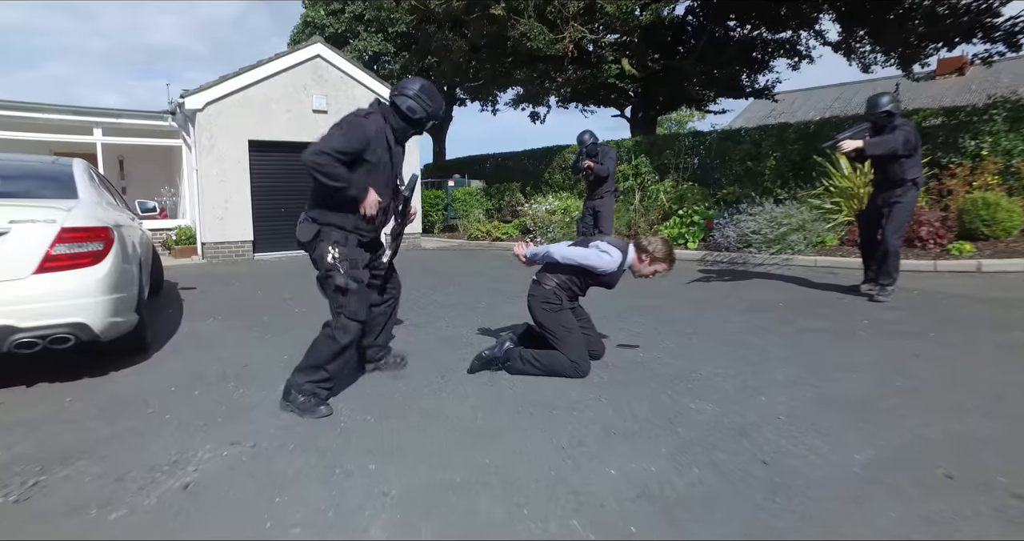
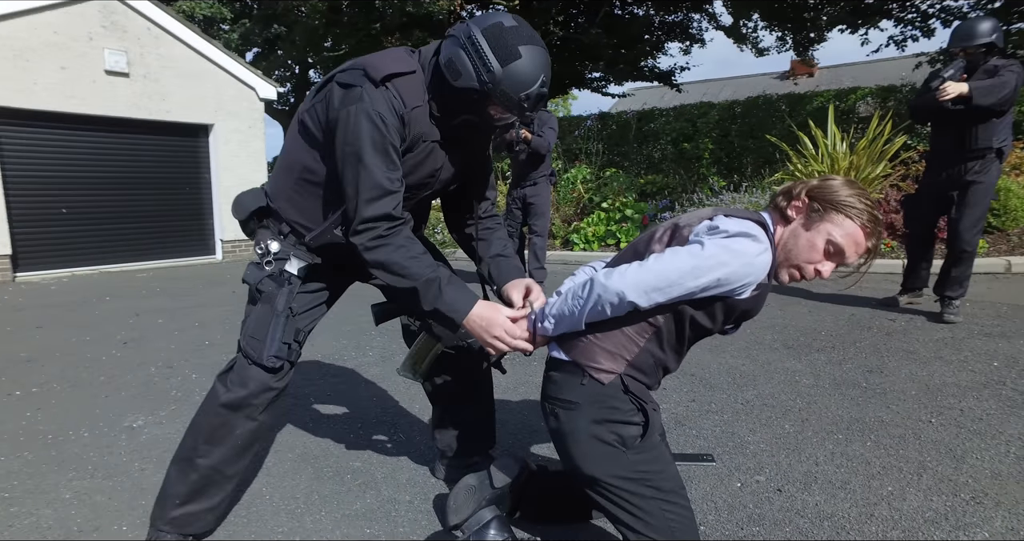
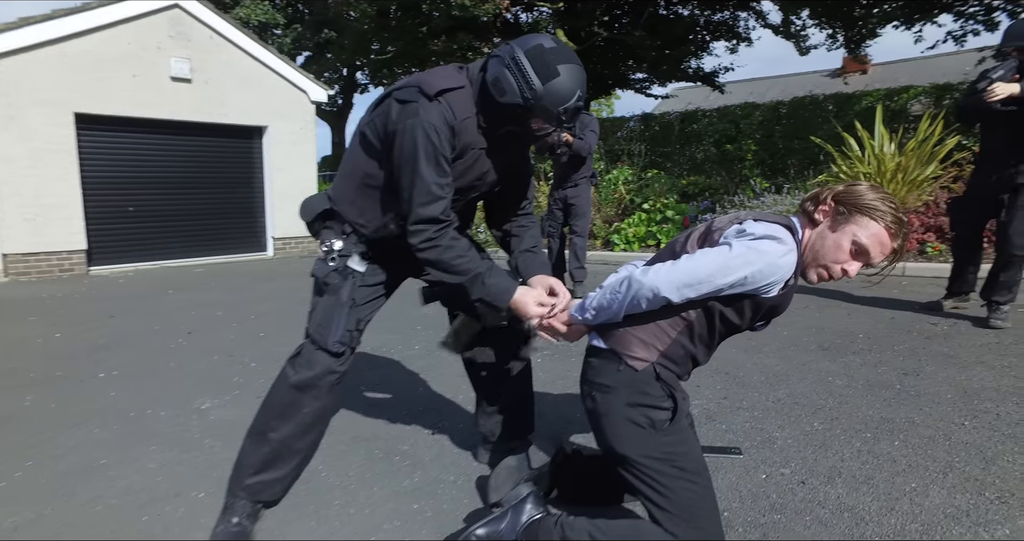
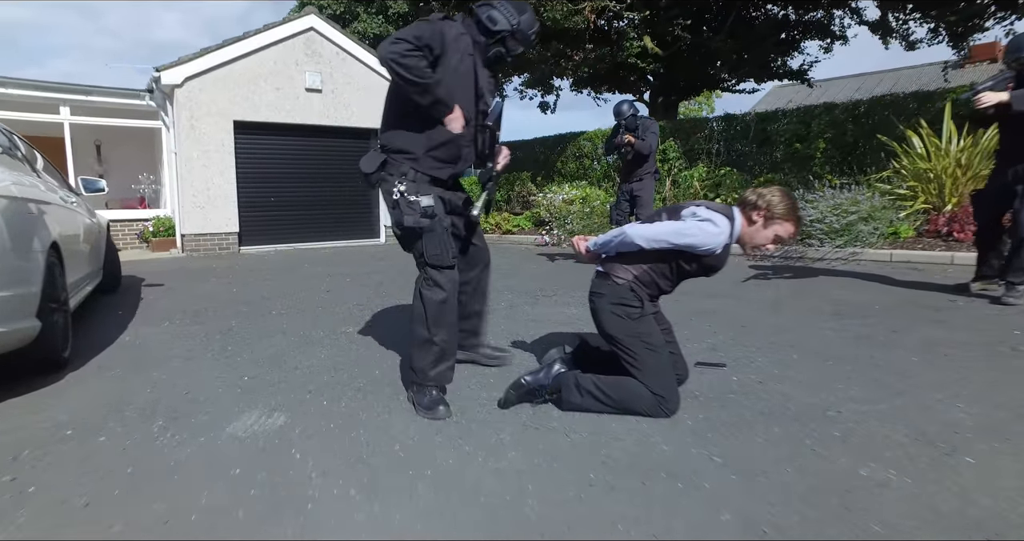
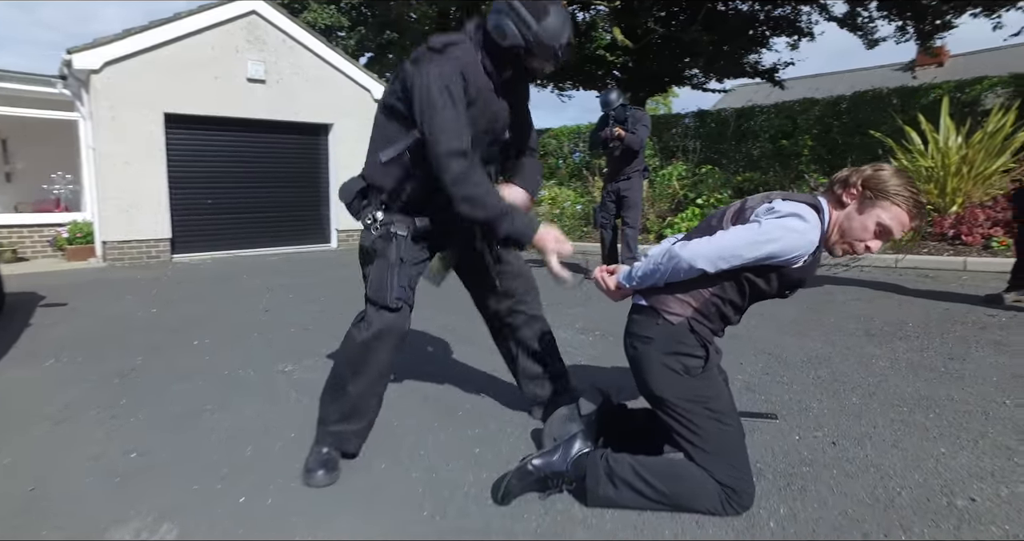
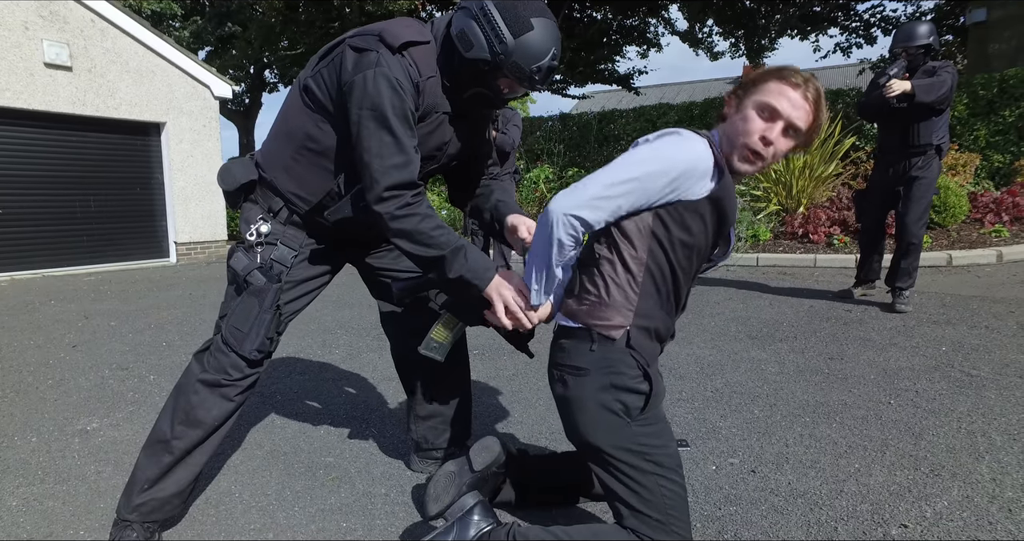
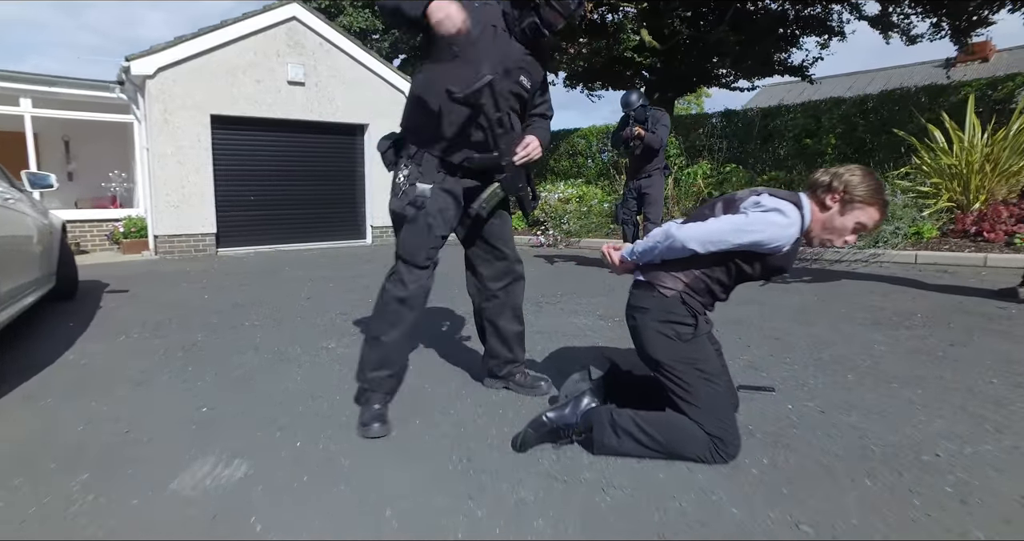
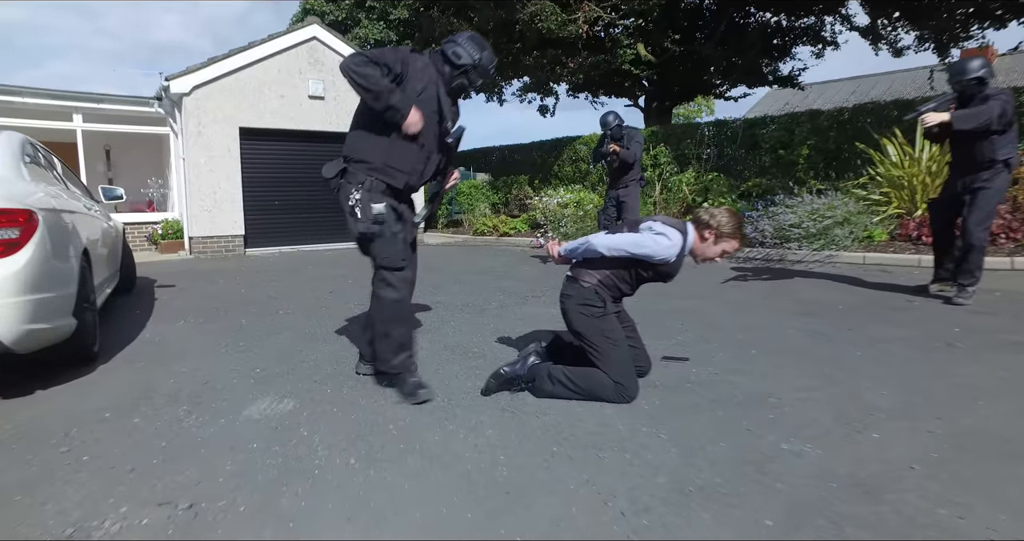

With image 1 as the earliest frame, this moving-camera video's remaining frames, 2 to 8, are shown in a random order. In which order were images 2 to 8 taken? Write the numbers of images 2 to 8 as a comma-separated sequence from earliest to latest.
8, 4, 7, 5, 3, 2, 6
